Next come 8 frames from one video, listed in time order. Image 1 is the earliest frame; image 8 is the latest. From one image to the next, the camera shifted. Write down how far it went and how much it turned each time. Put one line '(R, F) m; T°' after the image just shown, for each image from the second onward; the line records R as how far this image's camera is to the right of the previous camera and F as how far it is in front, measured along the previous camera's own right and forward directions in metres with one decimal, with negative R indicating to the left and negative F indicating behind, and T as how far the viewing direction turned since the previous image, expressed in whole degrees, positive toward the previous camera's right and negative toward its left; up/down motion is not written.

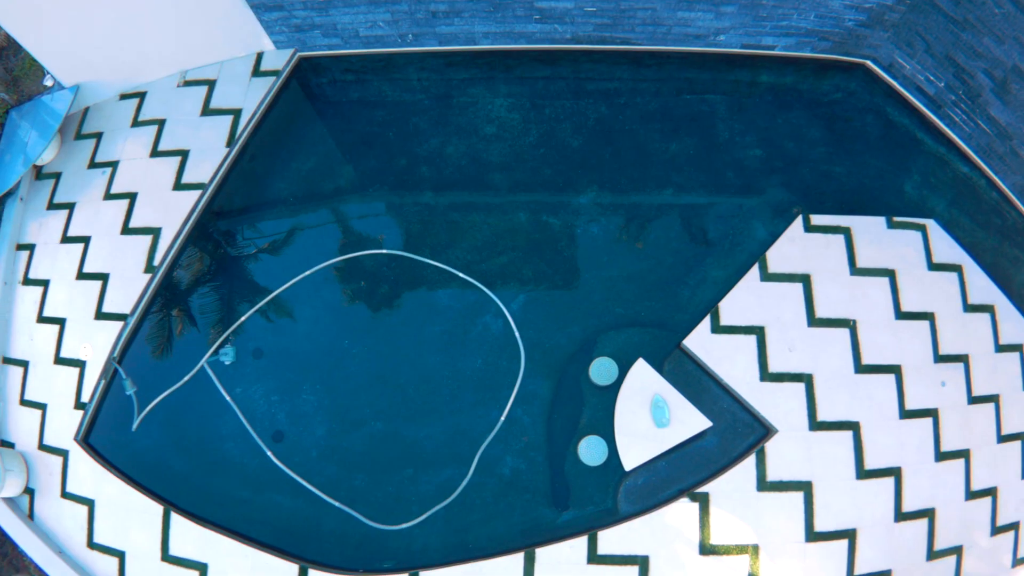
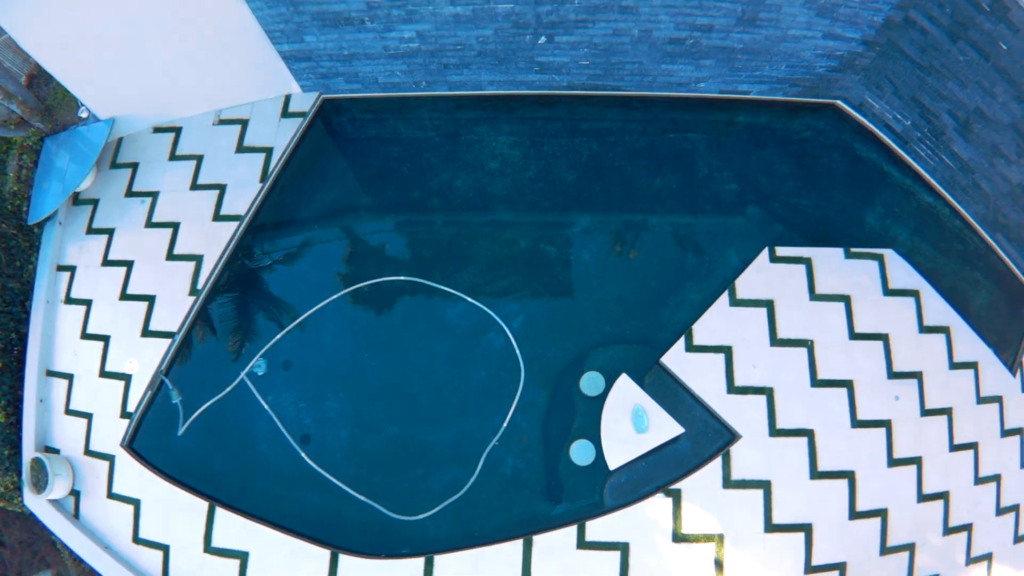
(0.0, -0.8) m; 0°
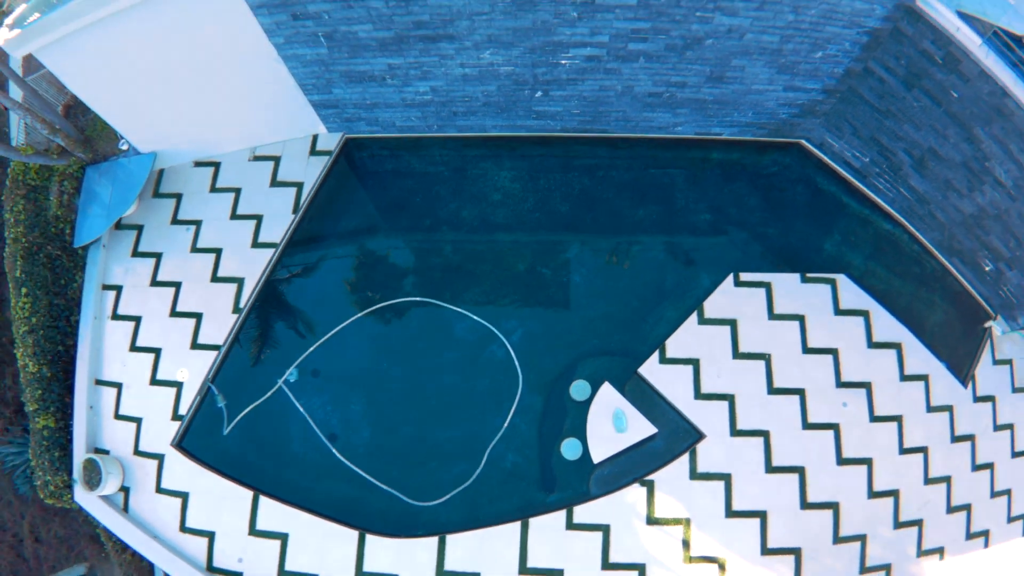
(0.0, -1.1) m; 0°
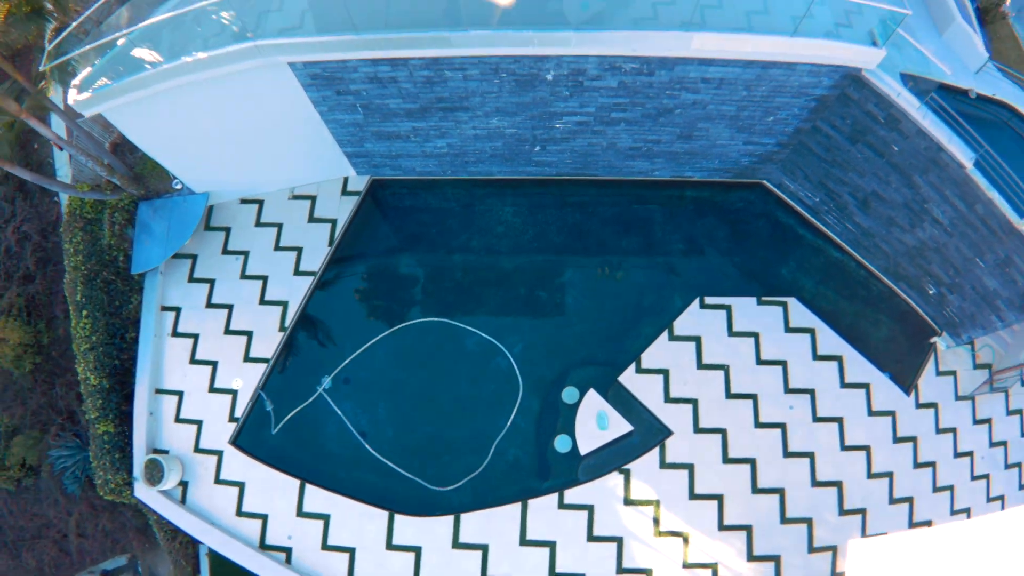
(0.0, -1.5) m; 0°
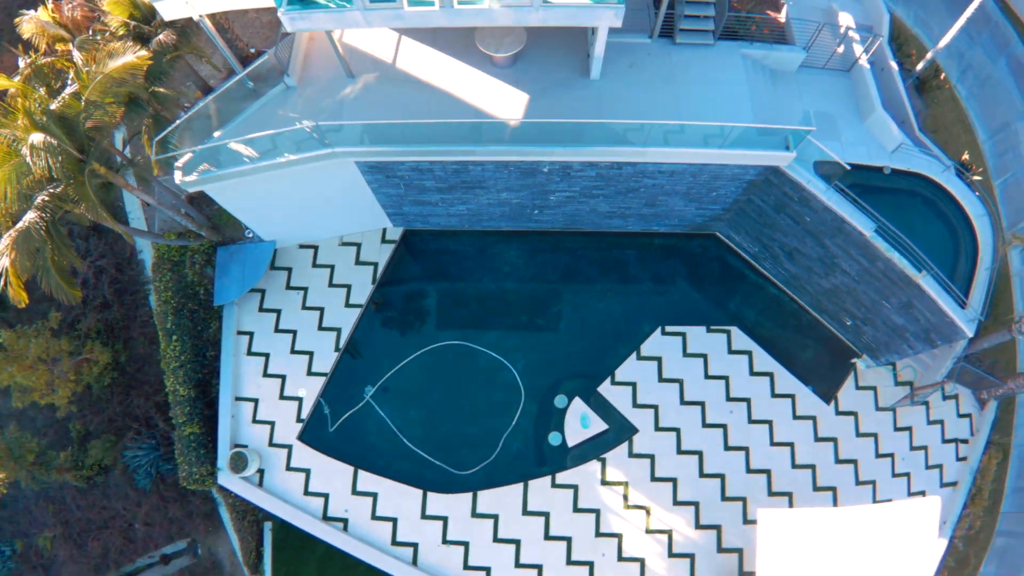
(0.0, -2.7) m; 0°
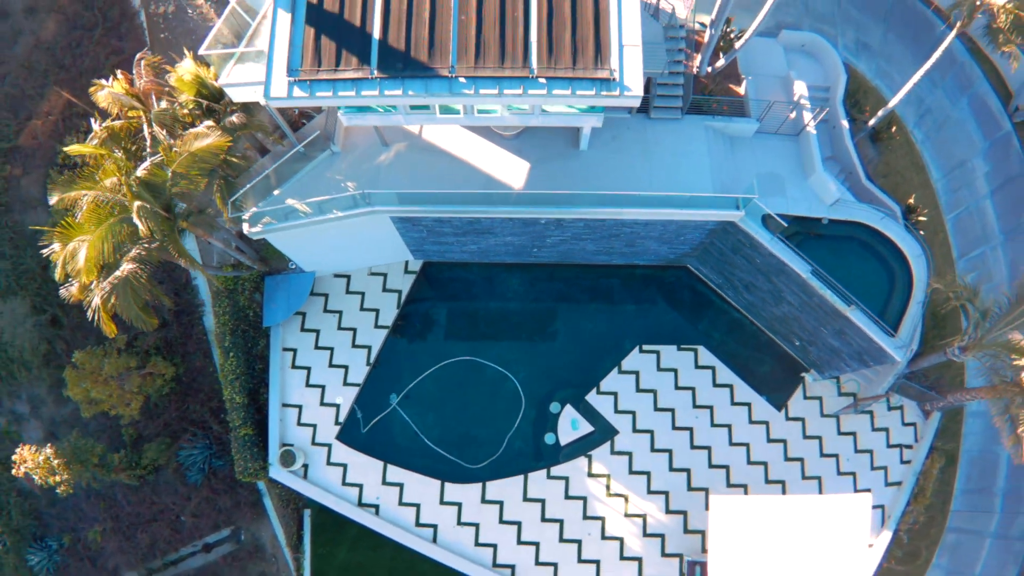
(0.0, -2.4) m; 0°
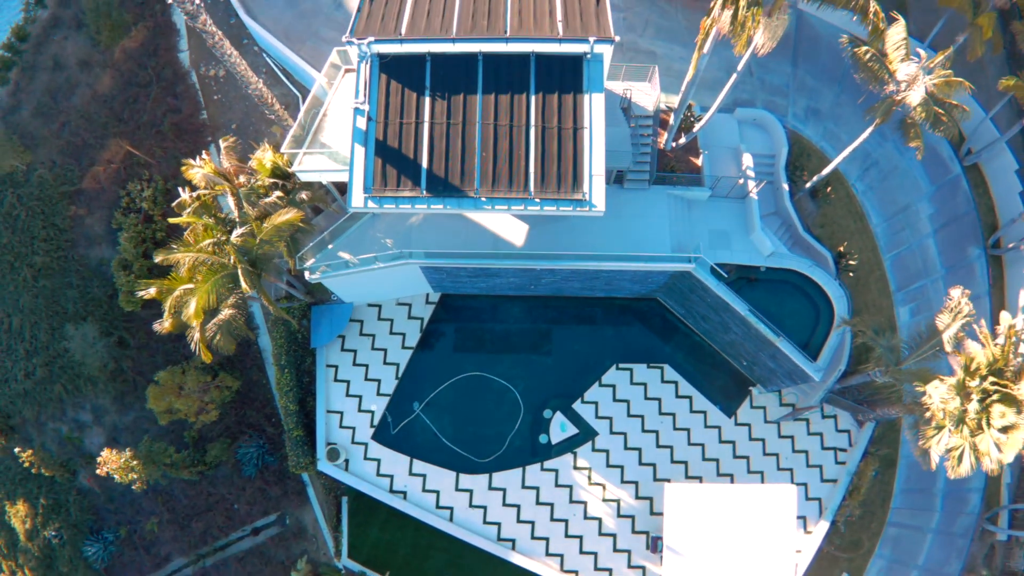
(+0.1, -3.5) m; 0°
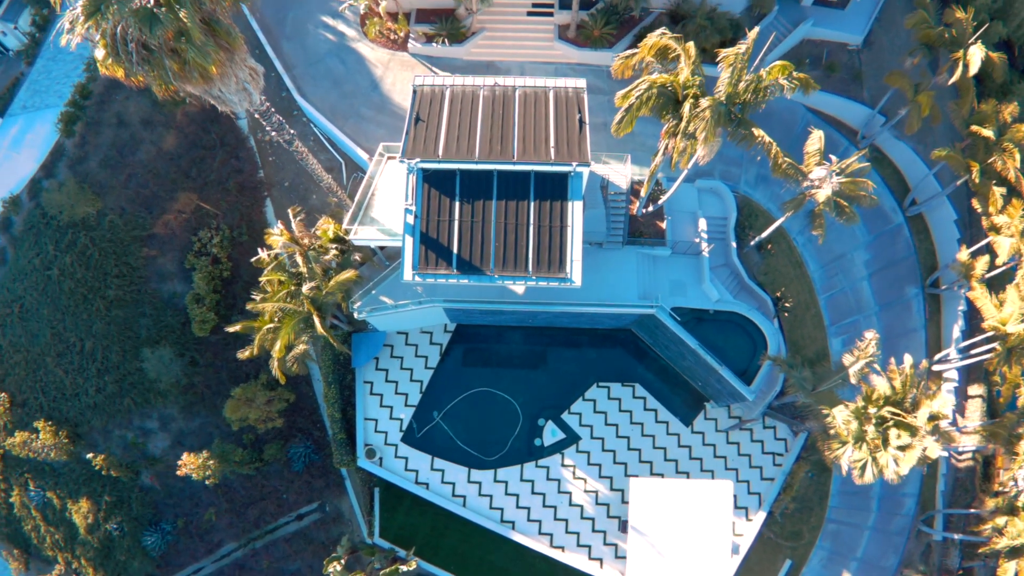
(+0.1, -4.9) m; 0°
